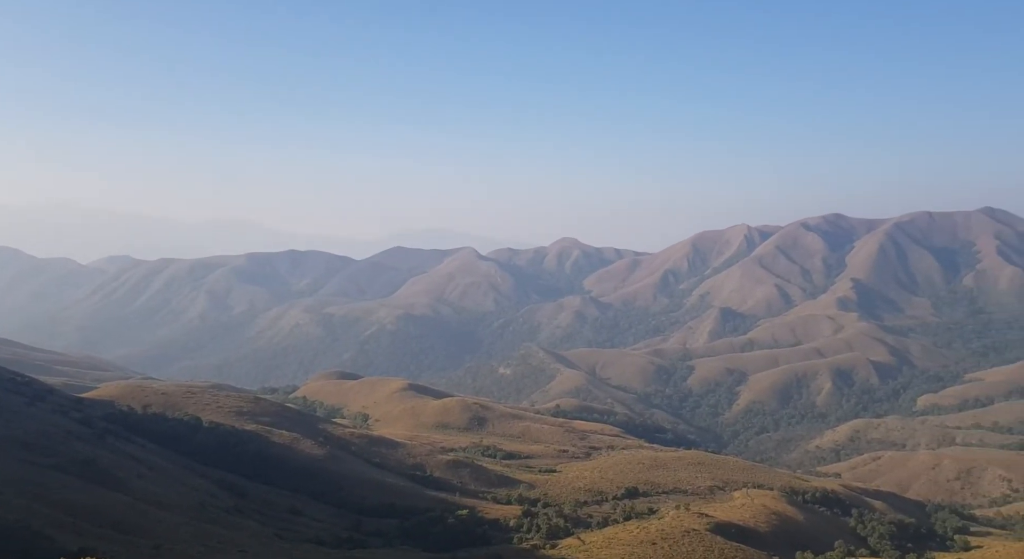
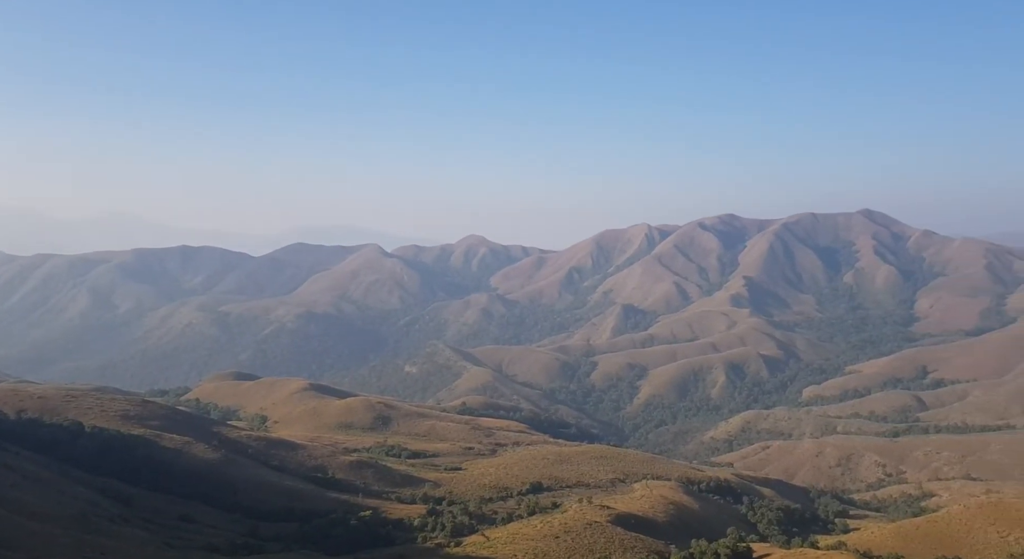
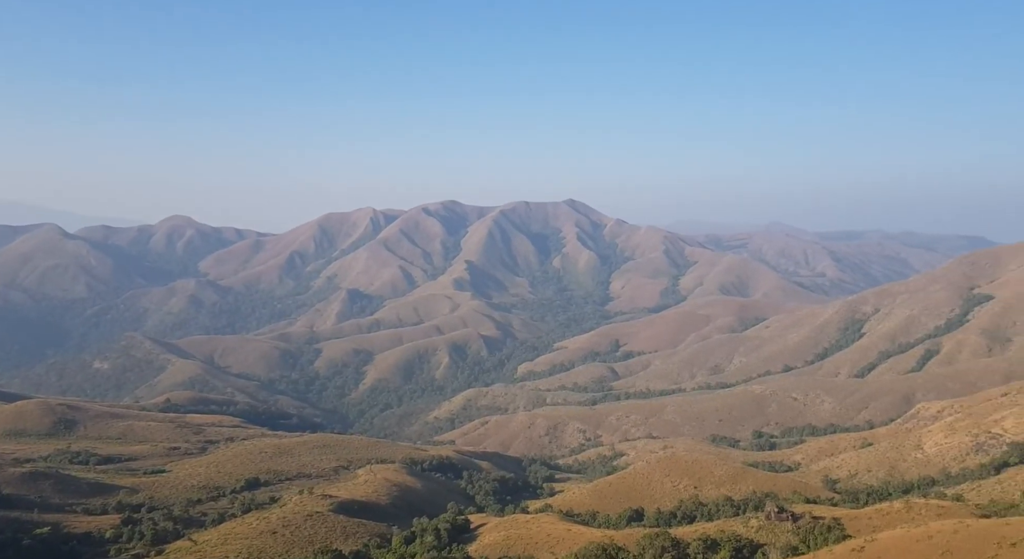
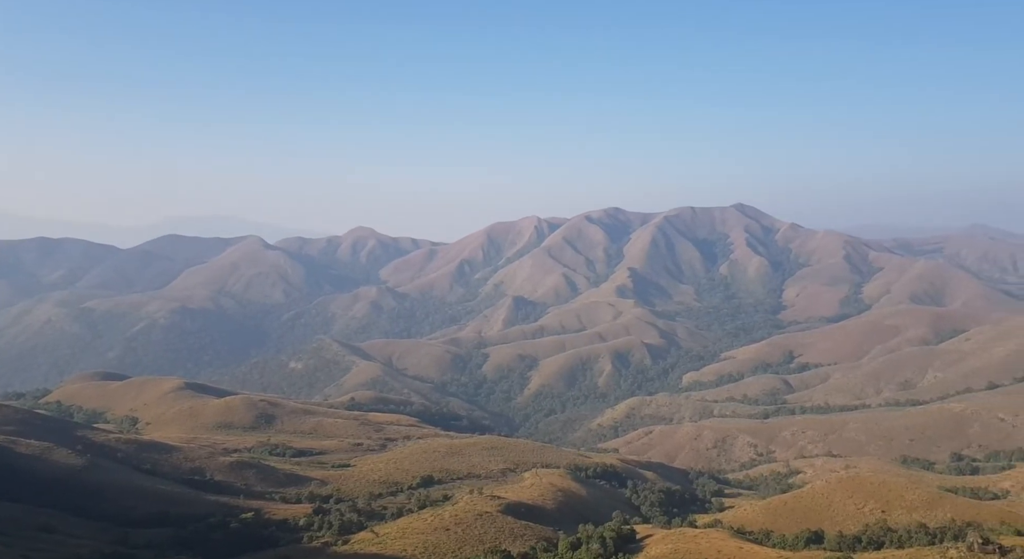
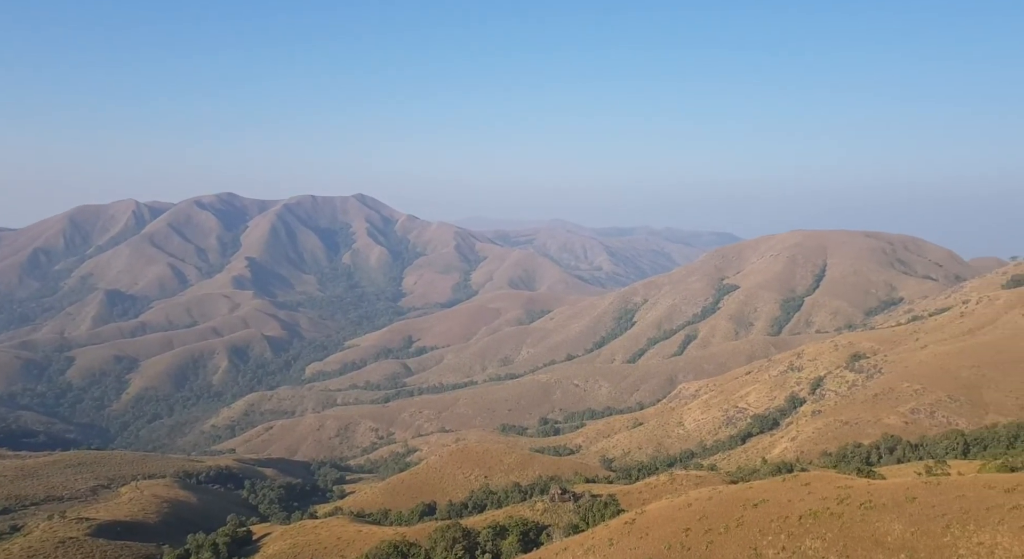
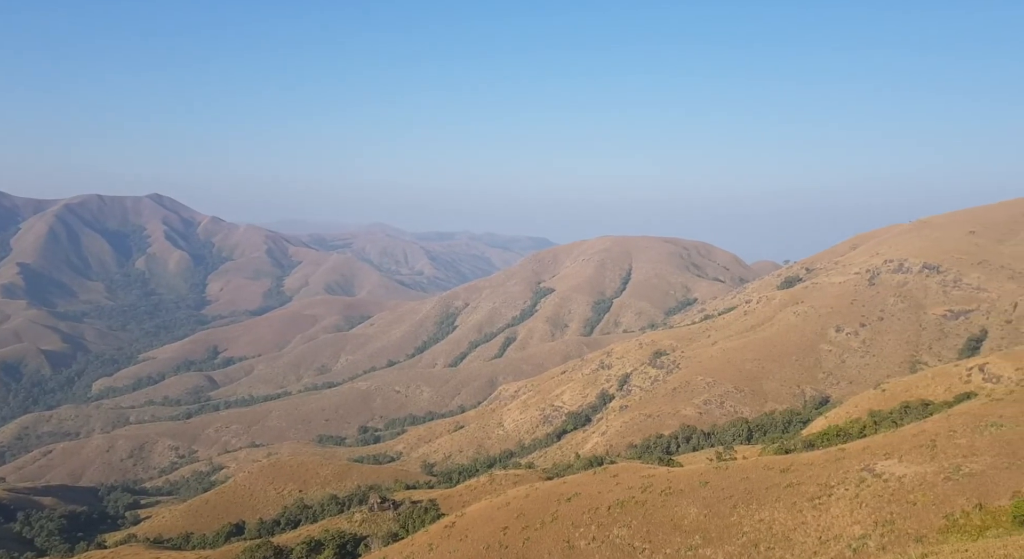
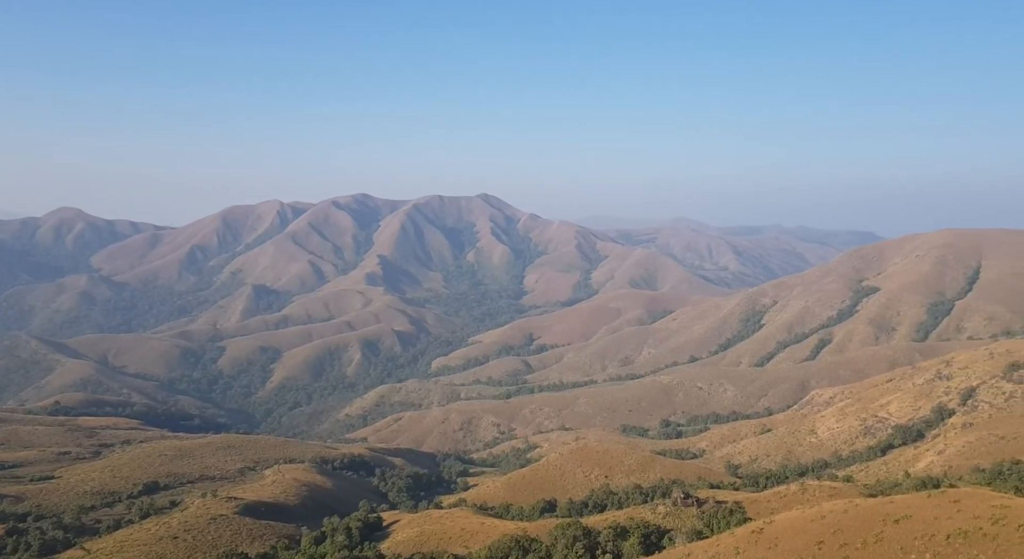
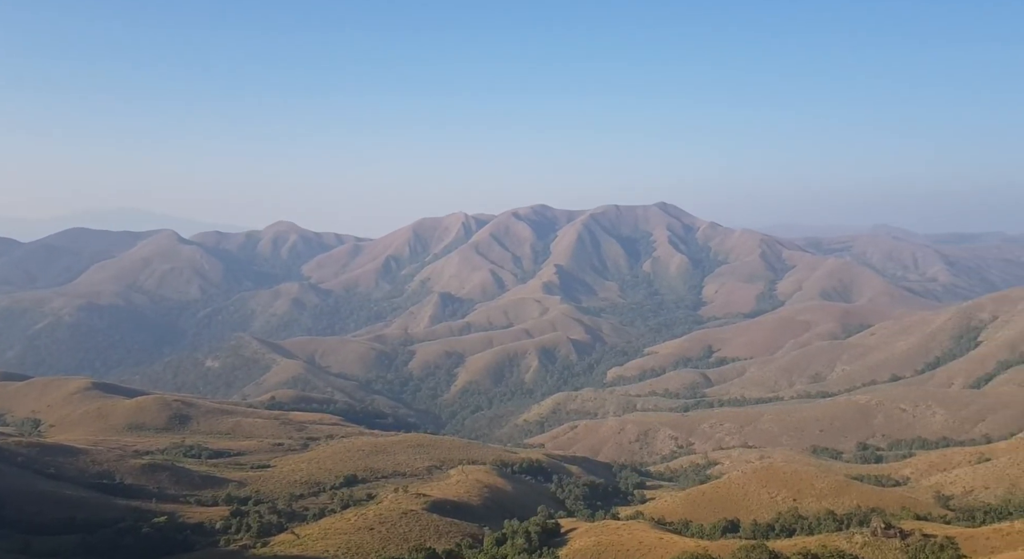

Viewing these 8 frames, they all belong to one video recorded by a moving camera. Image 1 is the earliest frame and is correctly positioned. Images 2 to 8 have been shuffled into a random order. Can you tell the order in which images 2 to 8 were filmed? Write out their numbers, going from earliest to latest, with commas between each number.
2, 4, 8, 3, 7, 5, 6
